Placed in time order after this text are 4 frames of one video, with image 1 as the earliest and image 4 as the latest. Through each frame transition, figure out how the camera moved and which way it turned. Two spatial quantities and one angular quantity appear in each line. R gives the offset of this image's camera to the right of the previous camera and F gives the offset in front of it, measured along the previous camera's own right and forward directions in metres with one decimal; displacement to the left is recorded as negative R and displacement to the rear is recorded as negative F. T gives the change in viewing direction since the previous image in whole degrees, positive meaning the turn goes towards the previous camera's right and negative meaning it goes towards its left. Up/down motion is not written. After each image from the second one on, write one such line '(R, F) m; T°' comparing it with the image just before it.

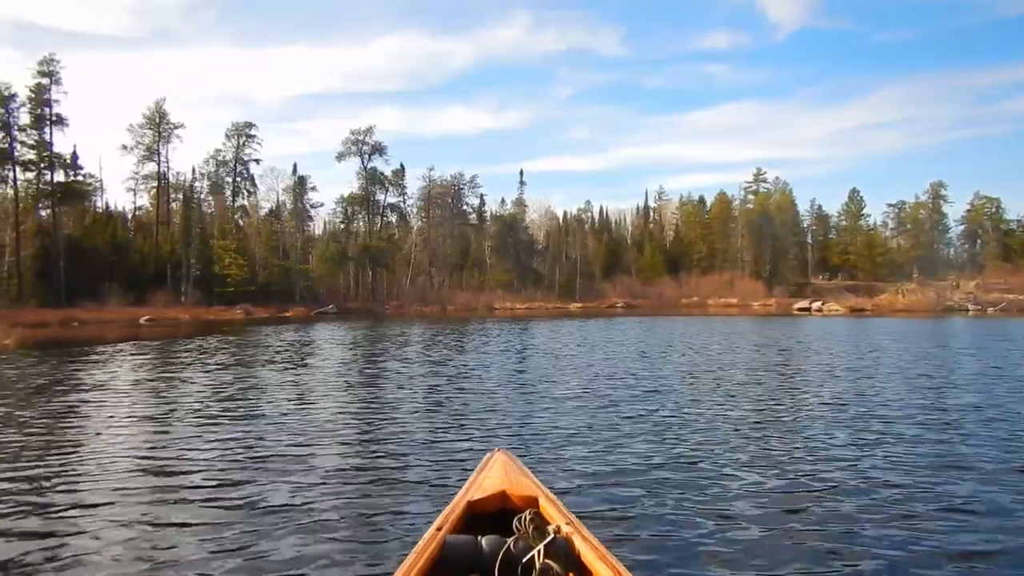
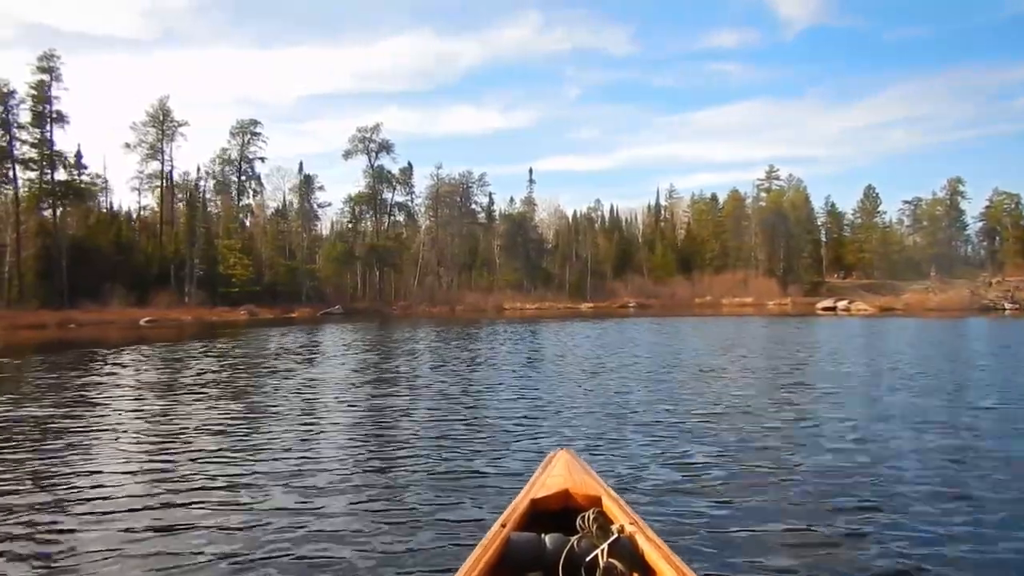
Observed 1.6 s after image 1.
(-0.1, +0.7) m; -1°
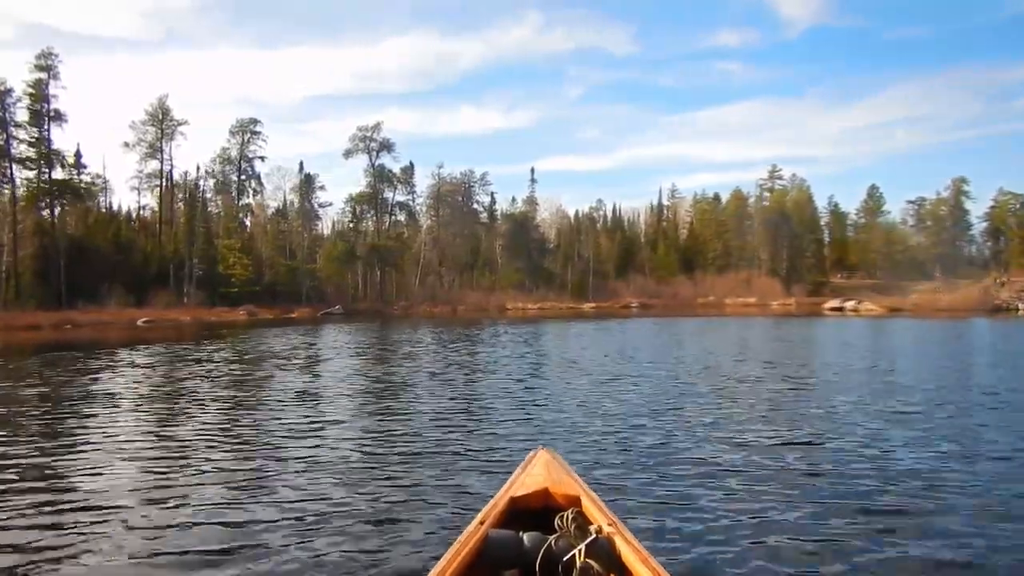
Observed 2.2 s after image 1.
(0.0, +0.3) m; 0°
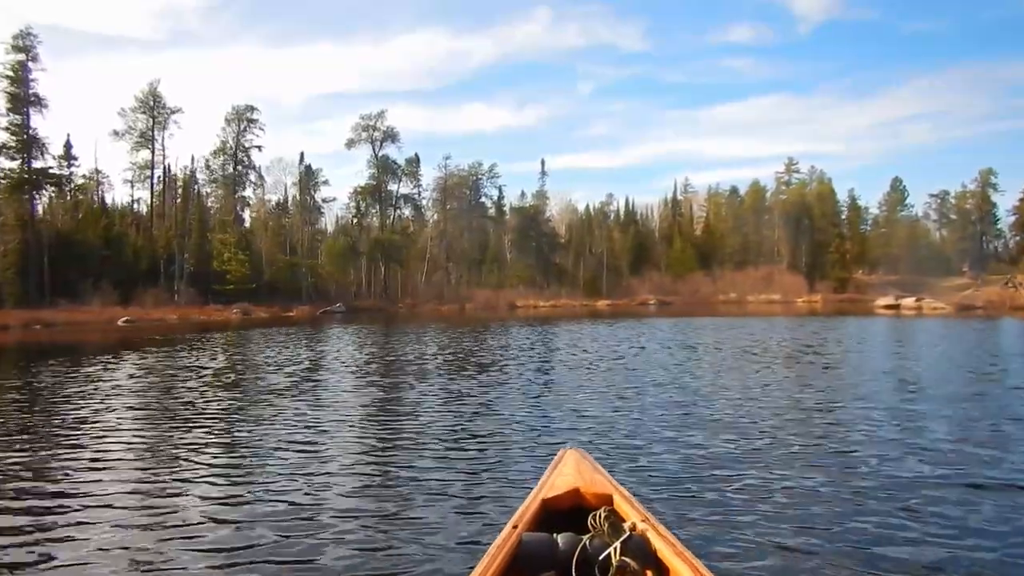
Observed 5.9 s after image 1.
(-0.2, +1.9) m; 0°
